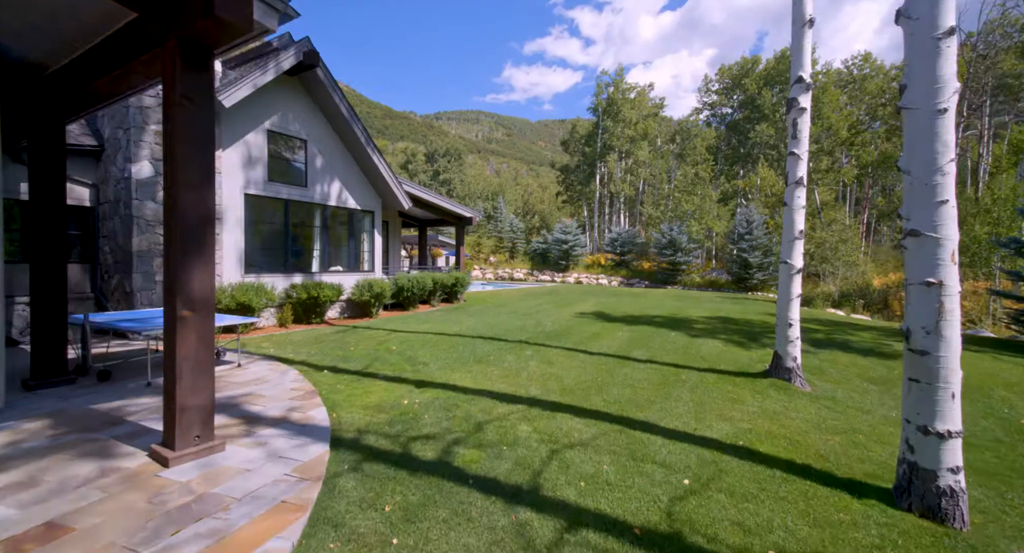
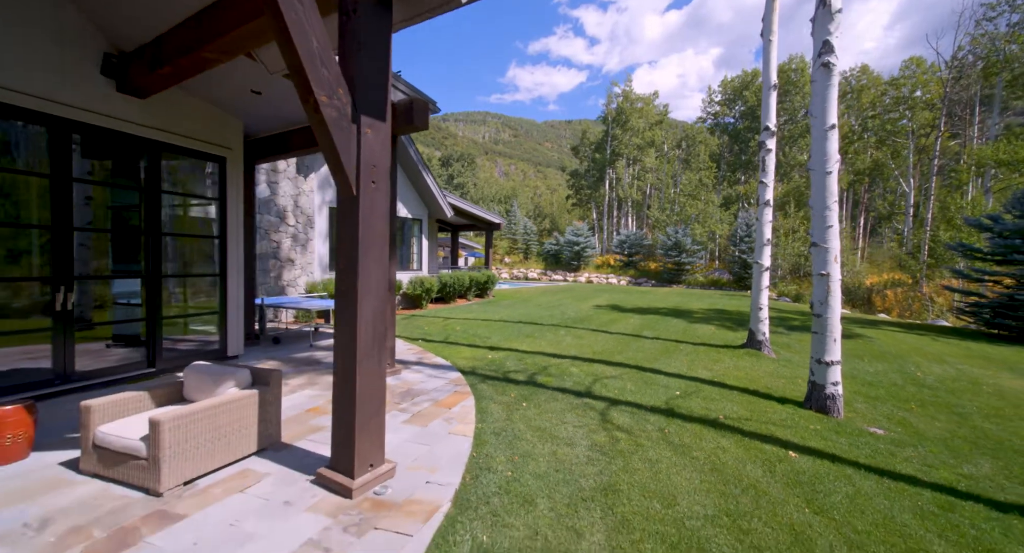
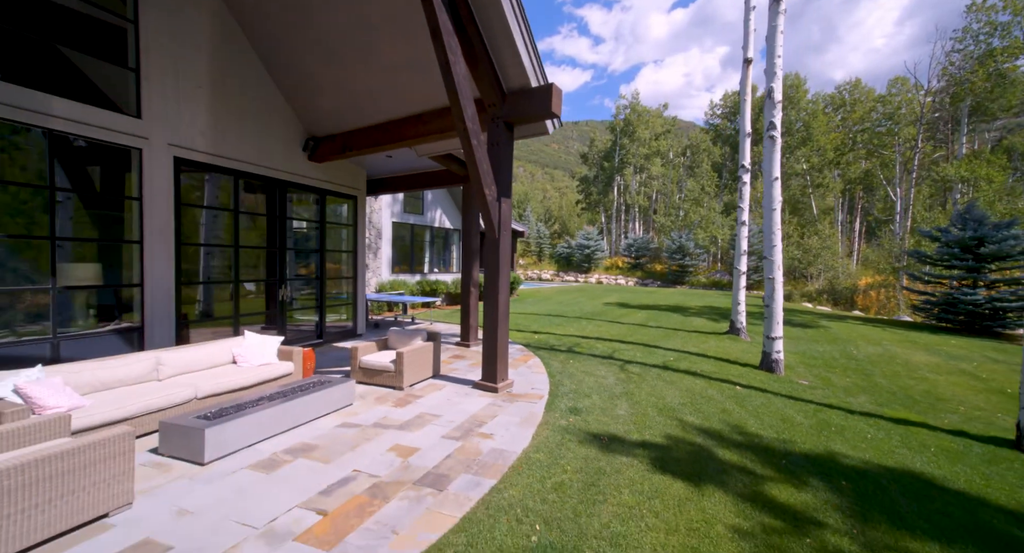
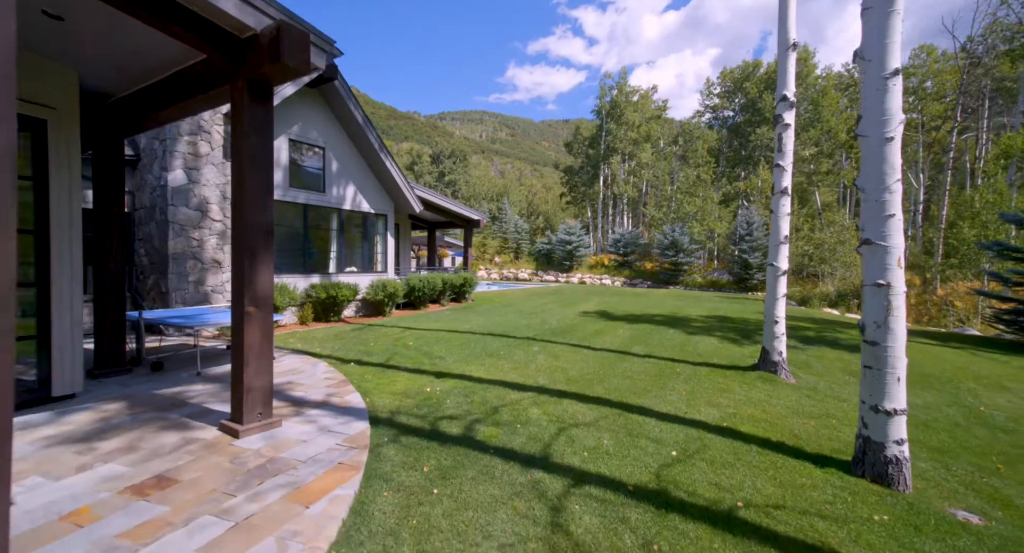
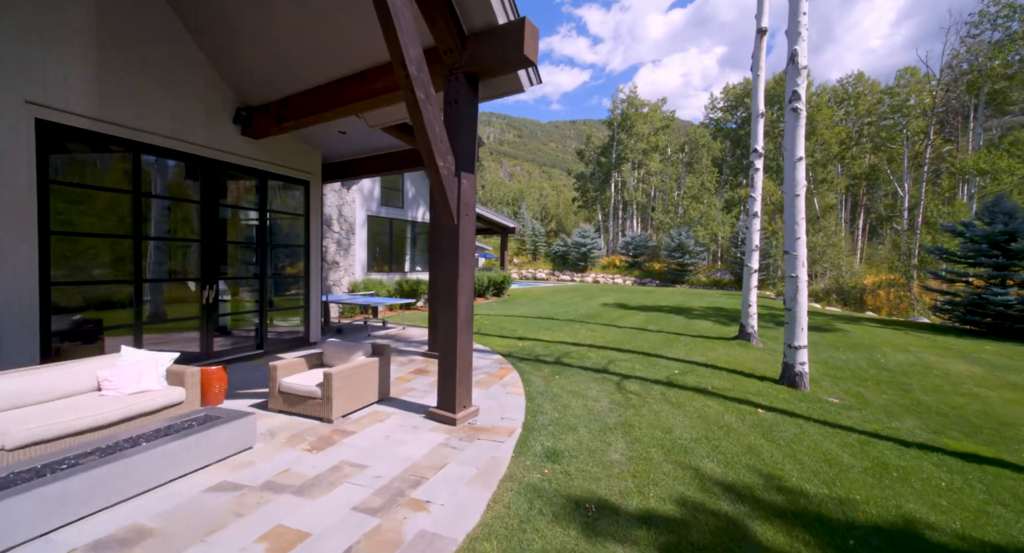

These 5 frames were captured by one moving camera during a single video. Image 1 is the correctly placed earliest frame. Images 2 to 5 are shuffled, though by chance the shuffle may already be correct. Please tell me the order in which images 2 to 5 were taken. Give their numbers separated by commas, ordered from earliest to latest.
4, 2, 5, 3
